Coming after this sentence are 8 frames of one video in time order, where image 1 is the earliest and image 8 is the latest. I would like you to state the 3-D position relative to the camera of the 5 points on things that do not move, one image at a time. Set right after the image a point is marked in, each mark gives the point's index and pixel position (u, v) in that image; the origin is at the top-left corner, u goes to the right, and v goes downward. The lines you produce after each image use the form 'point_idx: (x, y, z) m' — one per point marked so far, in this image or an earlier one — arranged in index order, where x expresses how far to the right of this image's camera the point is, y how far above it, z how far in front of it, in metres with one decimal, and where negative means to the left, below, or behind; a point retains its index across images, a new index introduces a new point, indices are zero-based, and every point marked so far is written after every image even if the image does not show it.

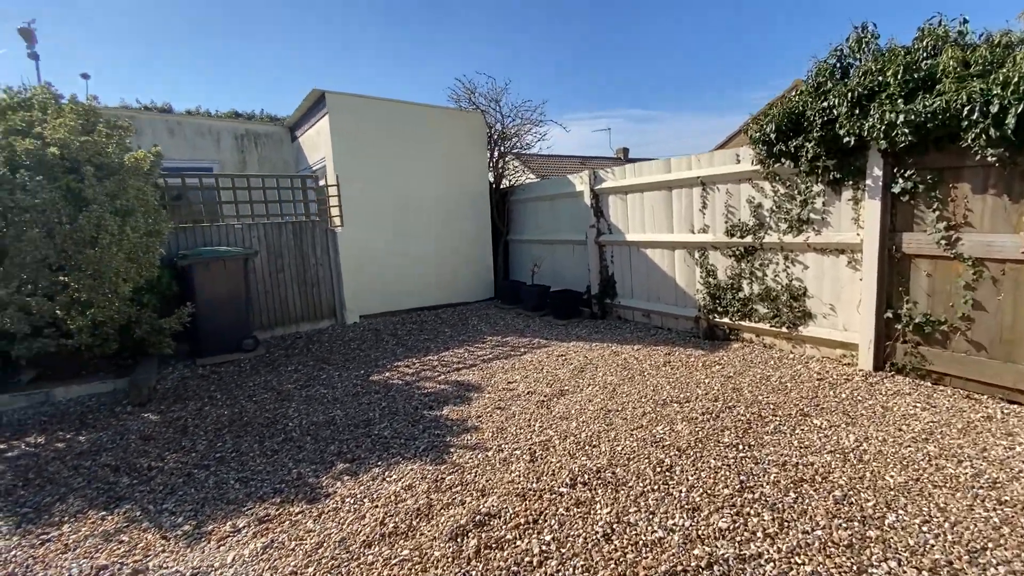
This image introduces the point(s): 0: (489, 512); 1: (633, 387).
0: (-0.1, -1.2, +2.6) m
1: (+1.0, -0.9, +4.2) m
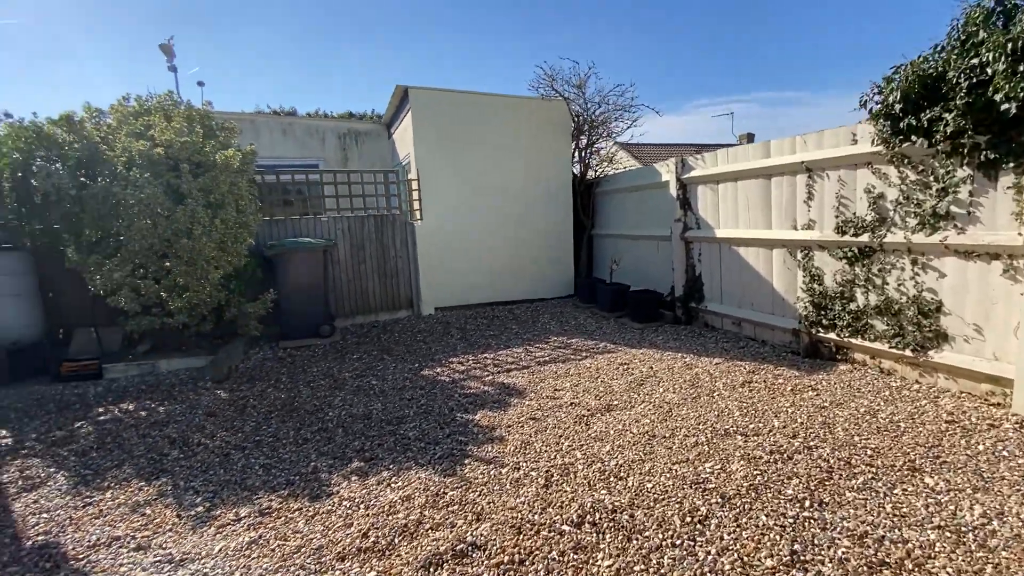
0: (-0.2, -1.2, +2.3) m
1: (+1.4, -0.9, +3.7) m
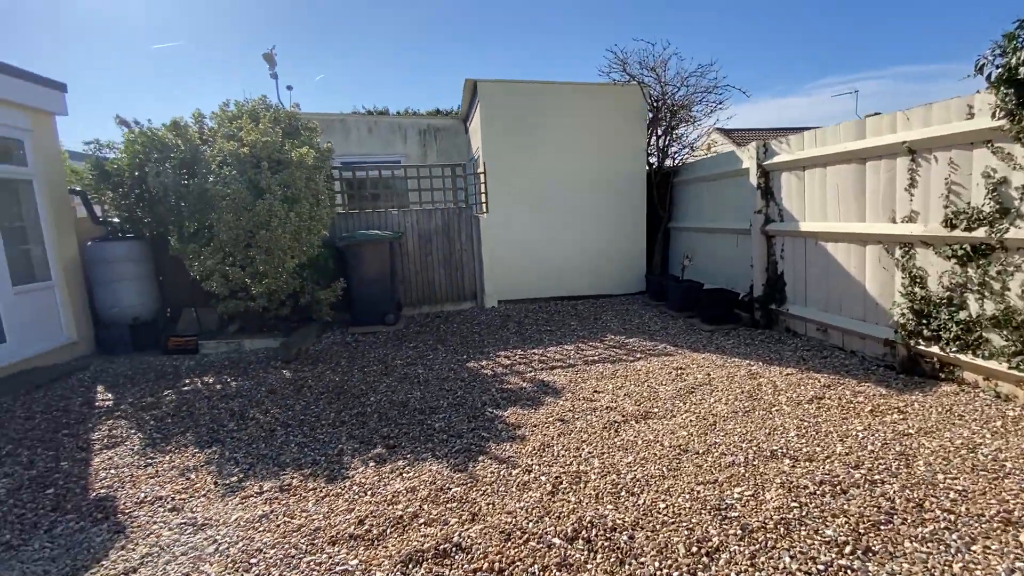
0: (-0.2, -1.2, +2.2) m
1: (+1.5, -0.9, +3.3) m
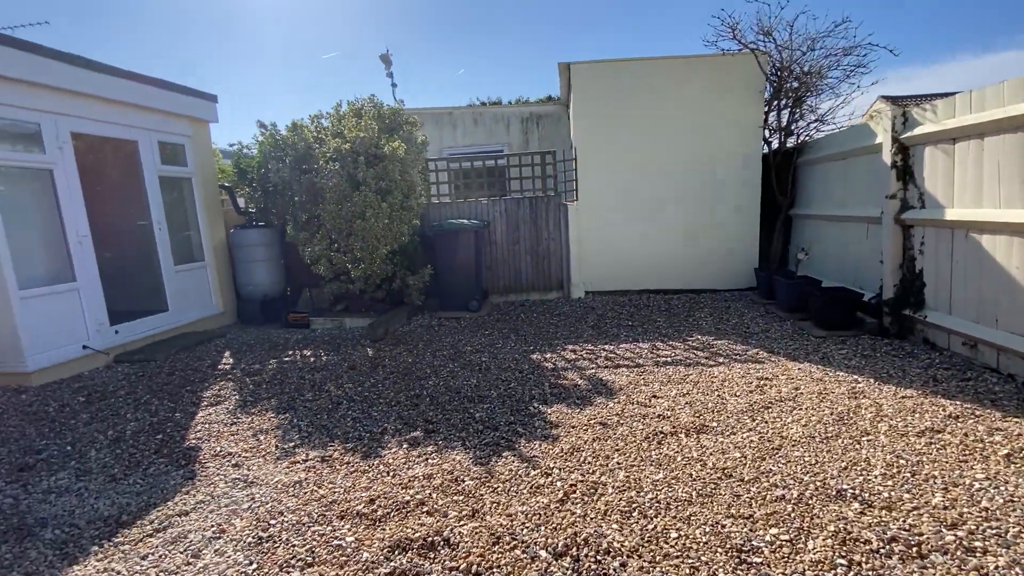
0: (-0.3, -1.1, +2.2) m
1: (+1.7, -0.9, +2.7) m
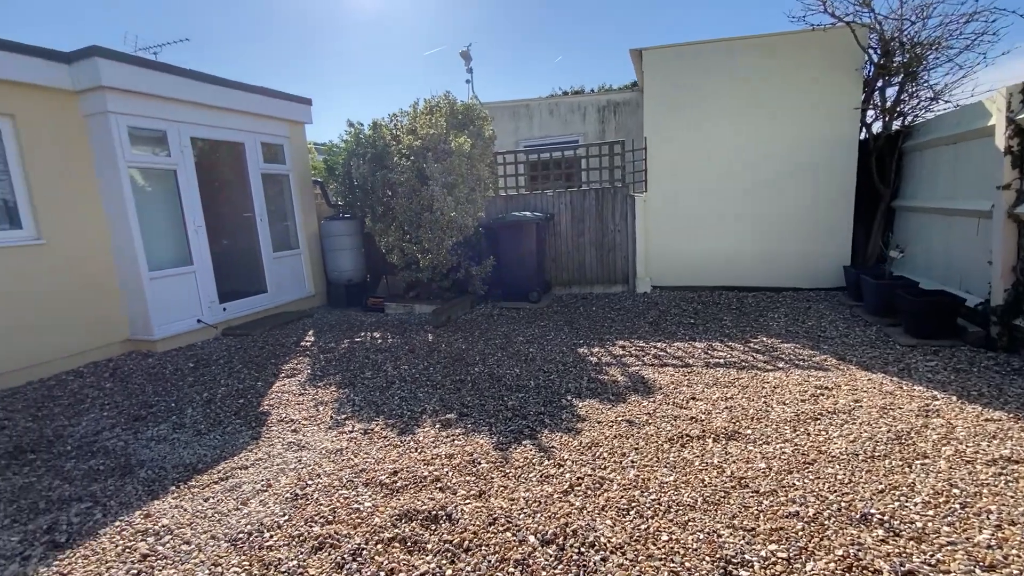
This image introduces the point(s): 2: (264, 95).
0: (-0.3, -1.1, +2.4) m
1: (+1.8, -0.9, +2.5) m
2: (-3.4, +2.7, +6.7) m
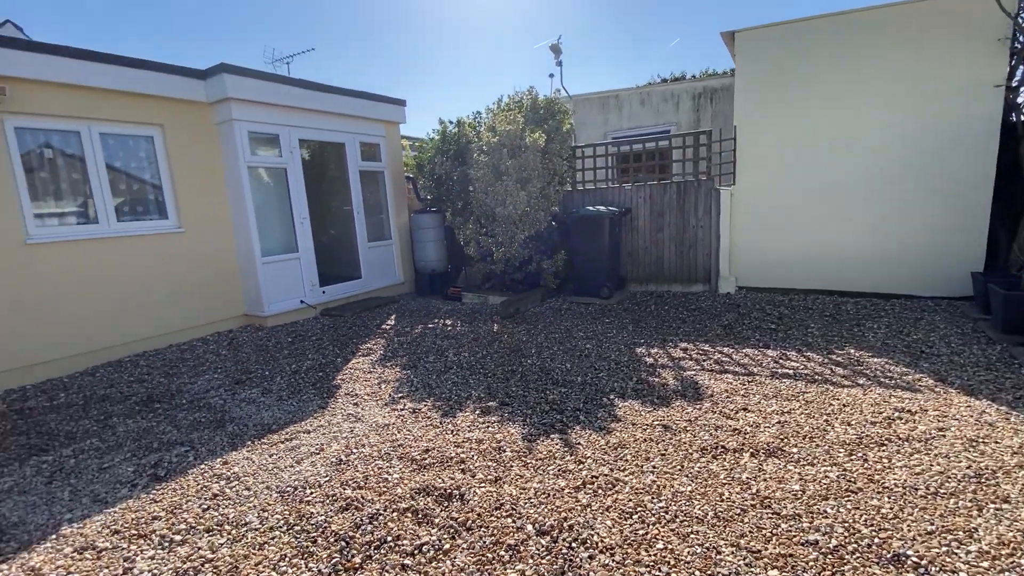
0: (-0.3, -1.1, +2.5) m
1: (+1.8, -1.0, +2.2) m
2: (-2.3, +2.9, +7.3) m
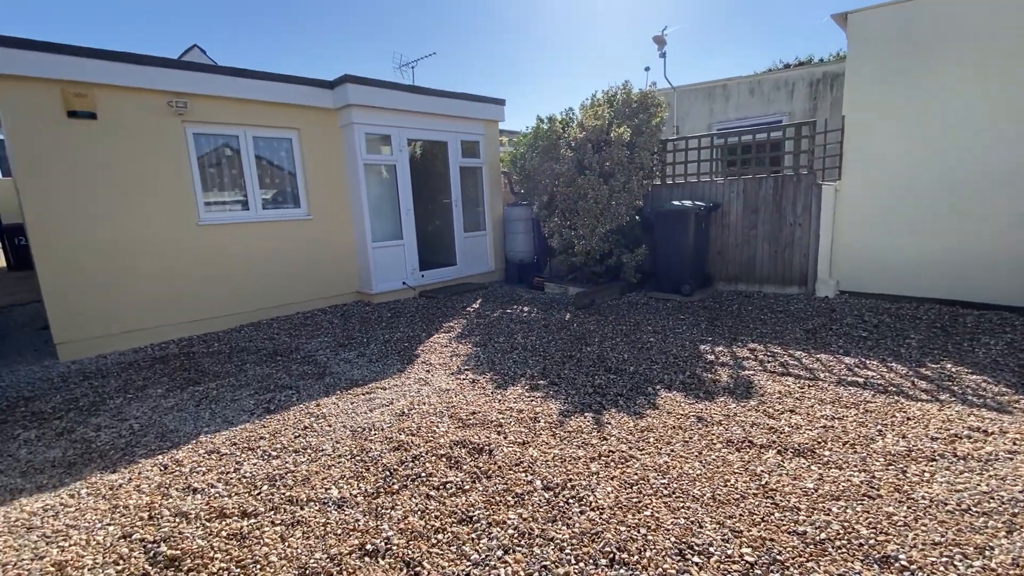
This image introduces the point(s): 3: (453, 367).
0: (-0.1, -1.0, +2.9) m
1: (+1.8, -1.0, +2.1) m
2: (-0.8, +3.1, +8.0) m
3: (-0.6, -0.8, +4.5) m
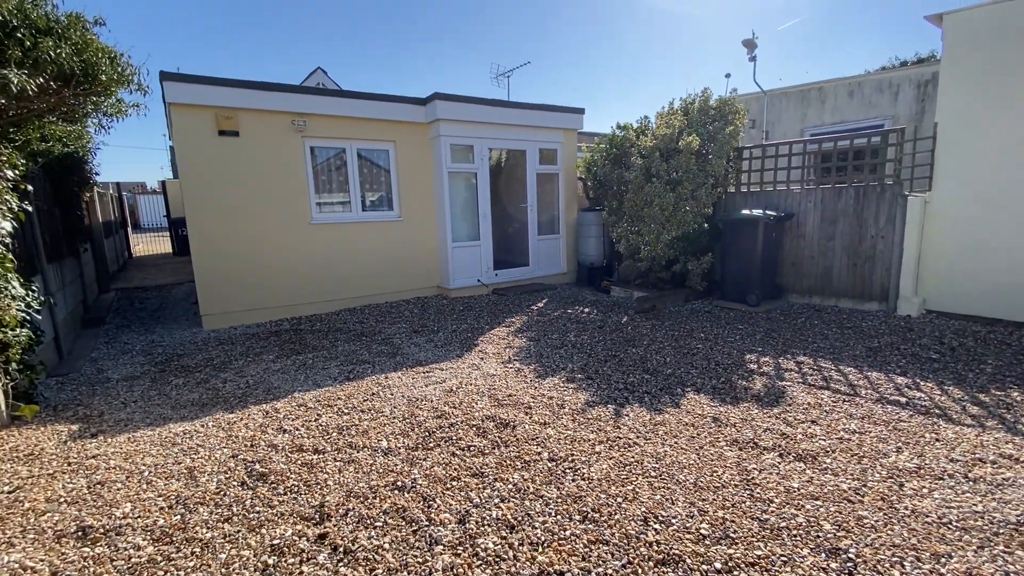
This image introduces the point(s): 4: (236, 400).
0: (0.0, -1.0, +3.4) m
1: (+1.8, -1.1, +2.2) m
2: (+0.6, +3.1, +8.4) m
3: (-0.1, -0.7, +5.0) m
4: (-2.3, -0.9, +4.1) m
